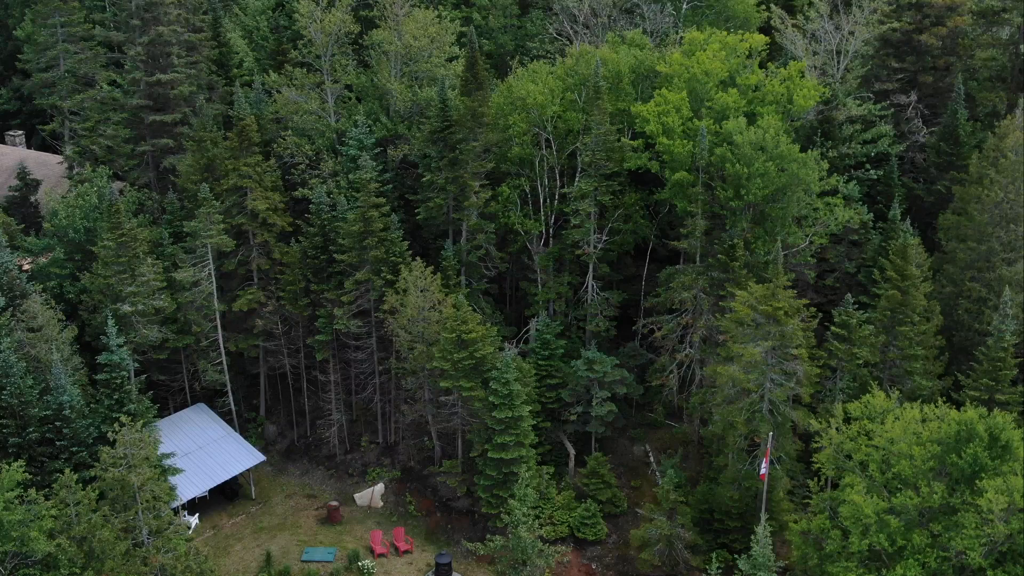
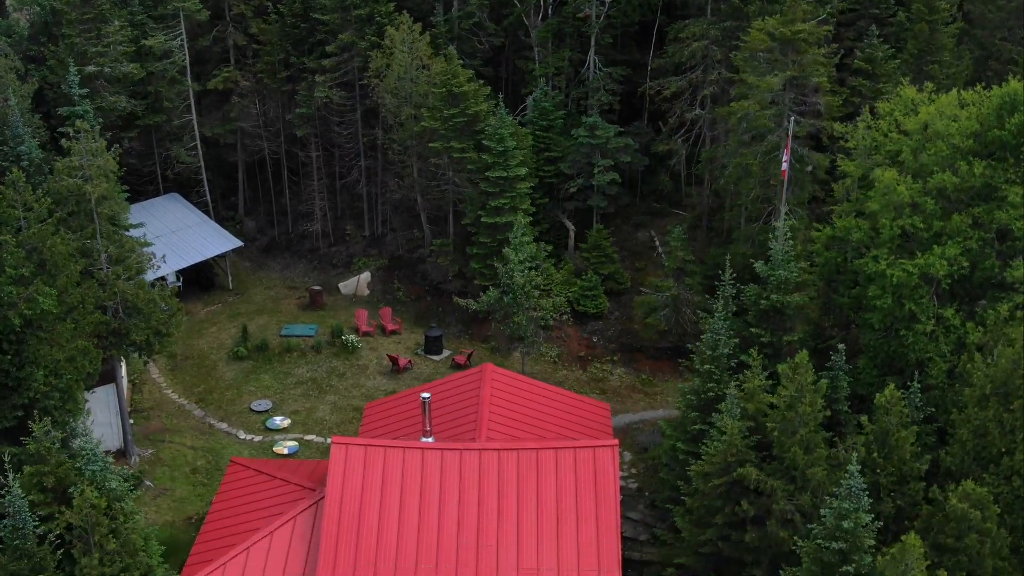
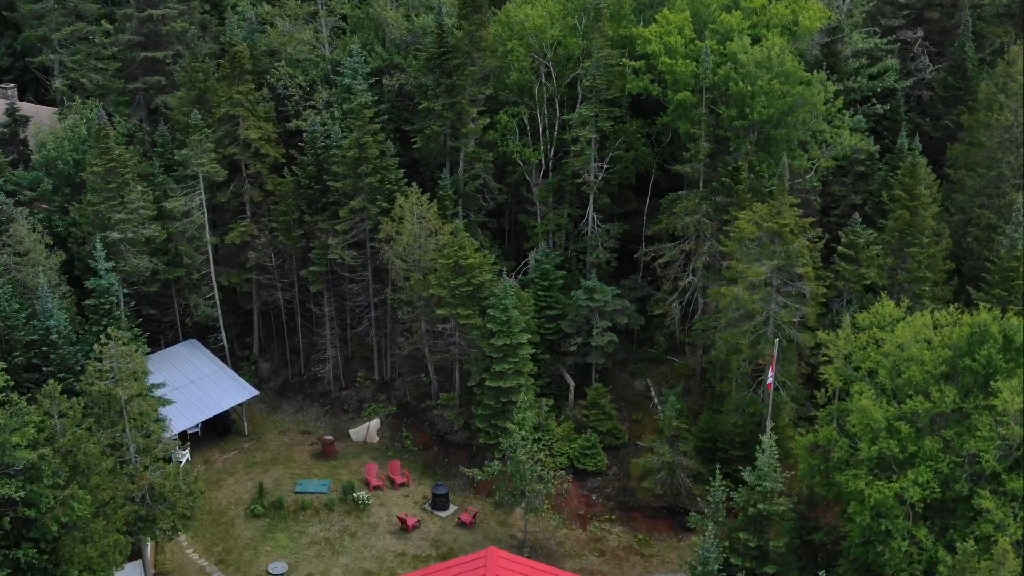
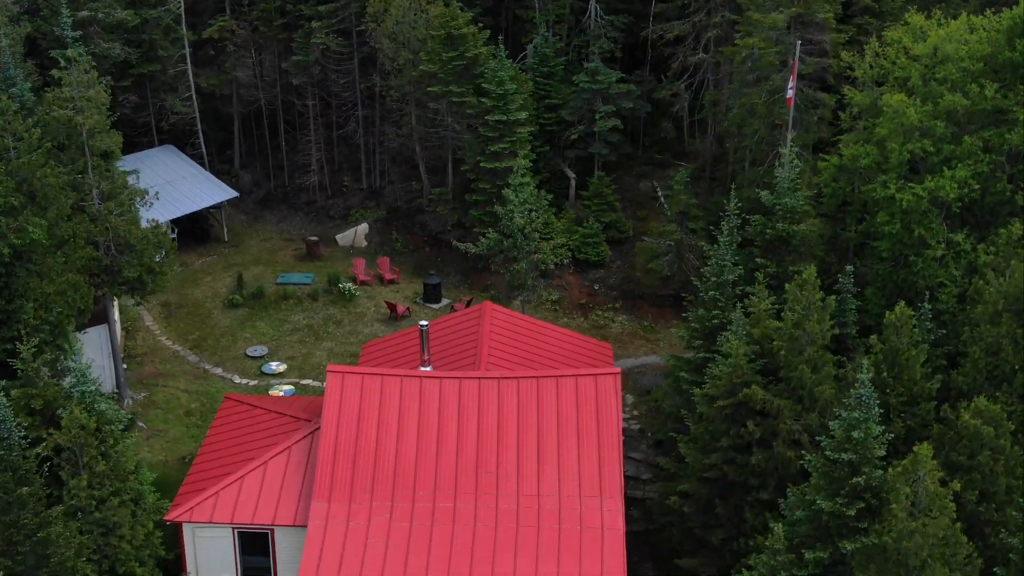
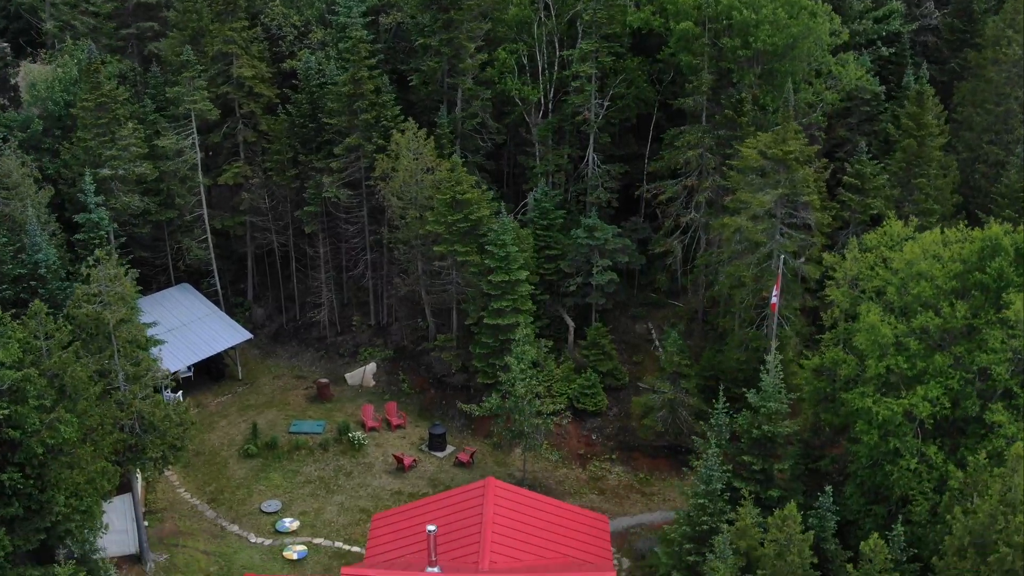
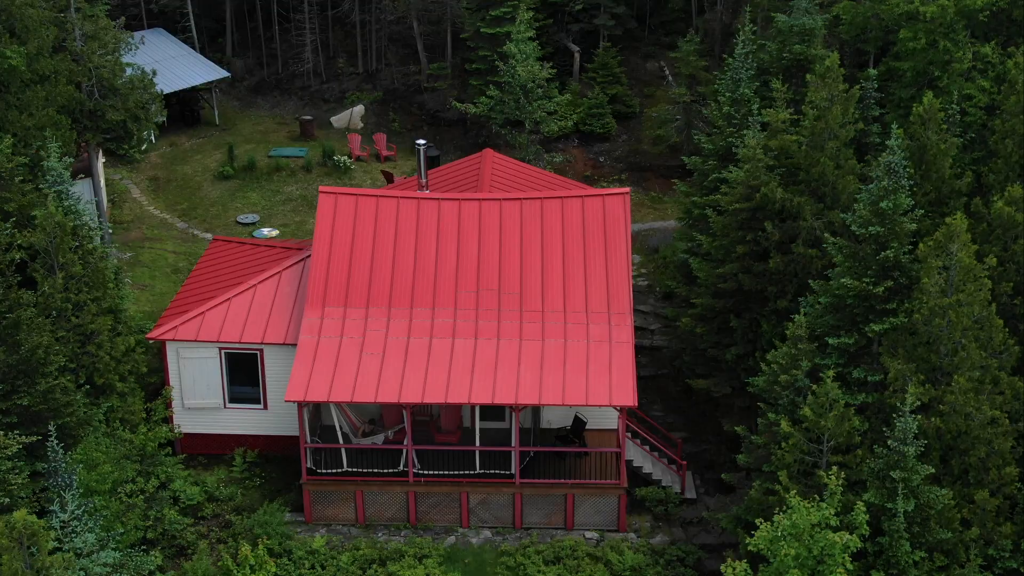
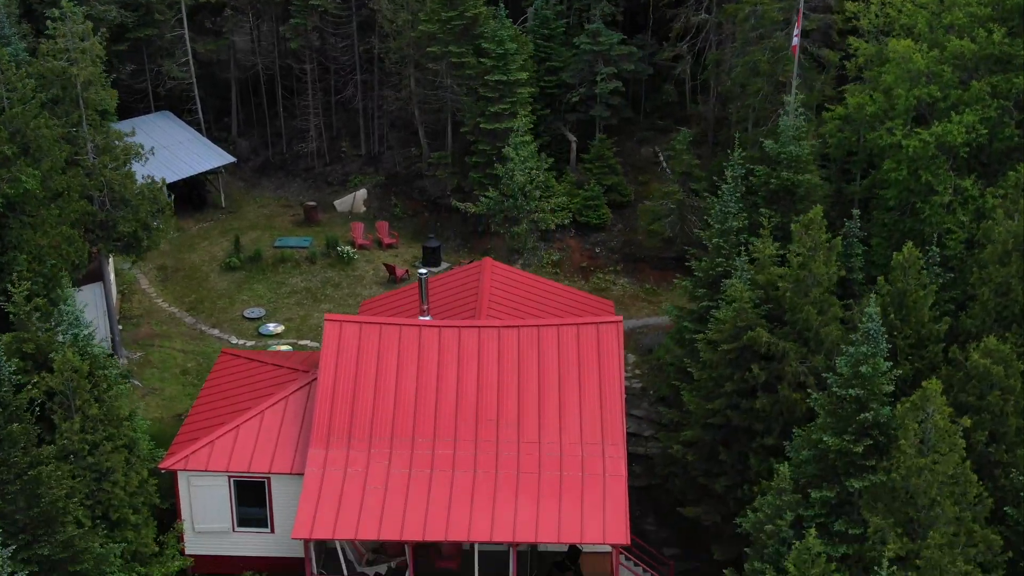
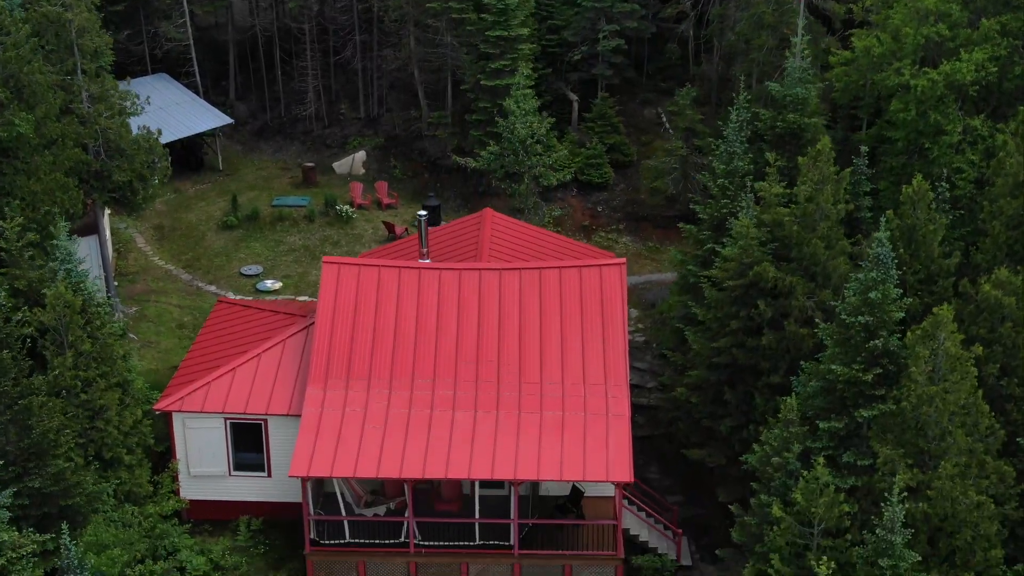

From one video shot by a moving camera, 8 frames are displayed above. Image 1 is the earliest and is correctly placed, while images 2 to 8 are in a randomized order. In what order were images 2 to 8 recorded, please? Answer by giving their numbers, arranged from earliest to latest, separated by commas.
3, 5, 2, 4, 7, 8, 6
